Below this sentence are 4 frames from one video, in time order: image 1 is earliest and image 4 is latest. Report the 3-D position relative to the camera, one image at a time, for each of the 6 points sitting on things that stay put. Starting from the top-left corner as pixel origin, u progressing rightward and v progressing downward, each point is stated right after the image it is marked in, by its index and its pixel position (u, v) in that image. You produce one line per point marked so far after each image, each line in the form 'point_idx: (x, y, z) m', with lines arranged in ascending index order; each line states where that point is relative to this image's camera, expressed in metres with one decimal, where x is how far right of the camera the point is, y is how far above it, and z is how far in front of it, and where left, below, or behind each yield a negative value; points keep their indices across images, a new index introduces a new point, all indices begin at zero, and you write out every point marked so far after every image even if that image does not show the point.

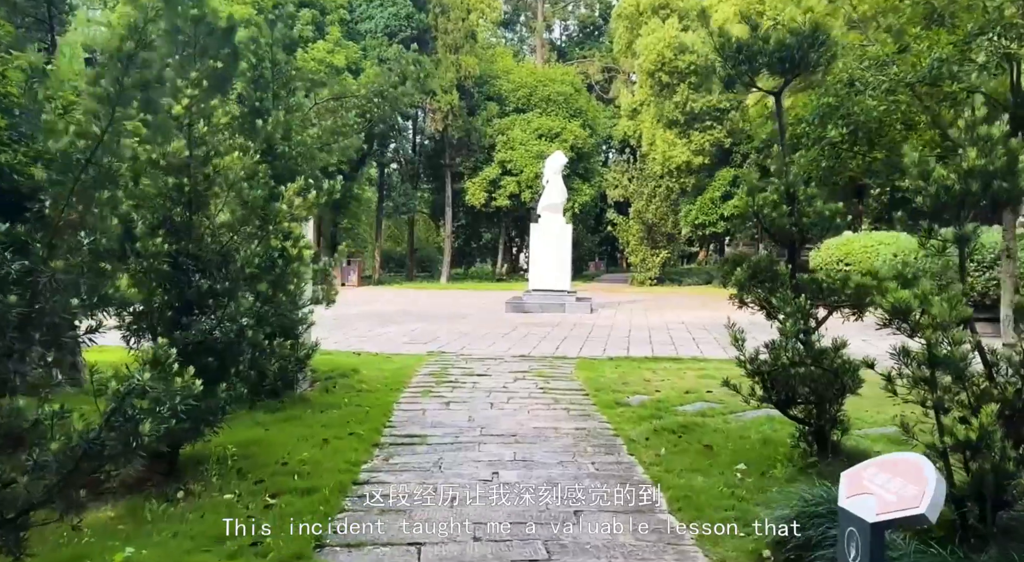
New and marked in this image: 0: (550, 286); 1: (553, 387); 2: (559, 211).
0: (+0.6, -0.1, +14.8) m
1: (+0.3, -0.8, +6.9) m
2: (+0.8, +1.2, +14.9) m
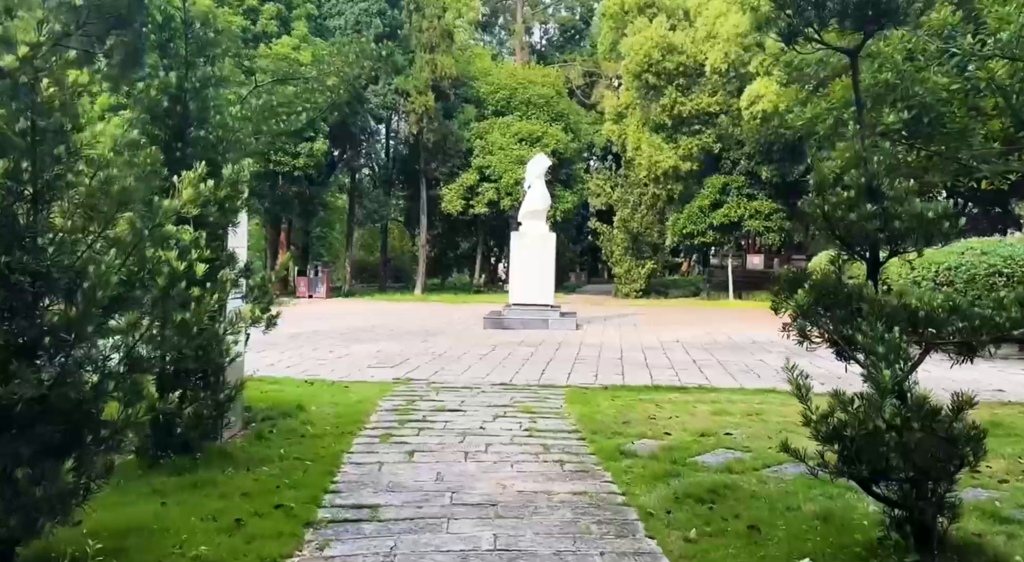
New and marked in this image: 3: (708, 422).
0: (+0.3, -0.3, +13.6) m
1: (+0.2, -0.9, +5.7) m
2: (+0.5, +1.0, +13.8) m
3: (+1.3, -0.9, +6.0) m
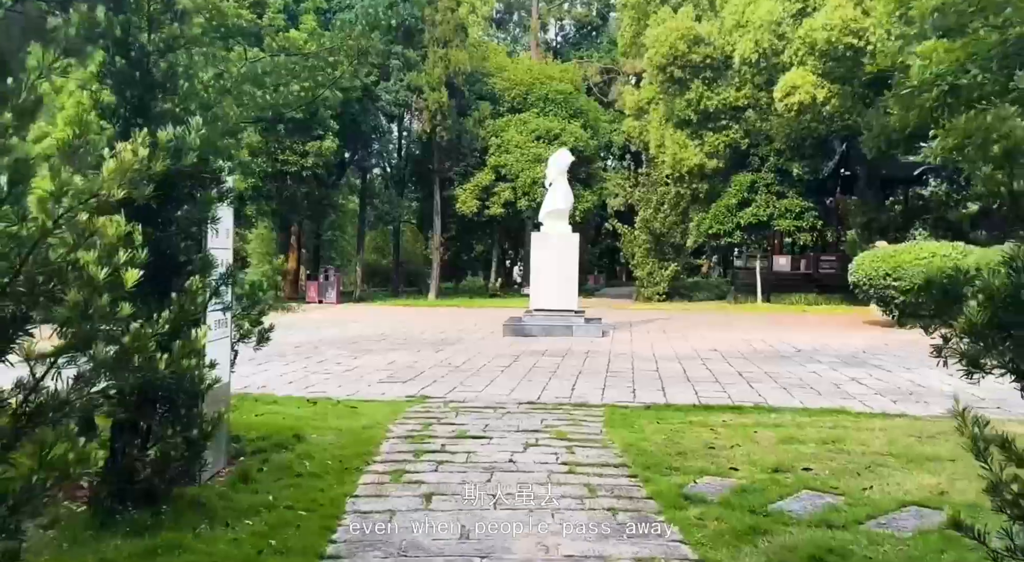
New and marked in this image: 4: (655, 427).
0: (+0.6, -0.3, +12.7) m
1: (+0.4, -1.0, +4.8) m
2: (+0.8, +0.9, +12.9) m
3: (+1.5, -1.0, +5.1) m
4: (+0.9, -1.0, +5.9) m
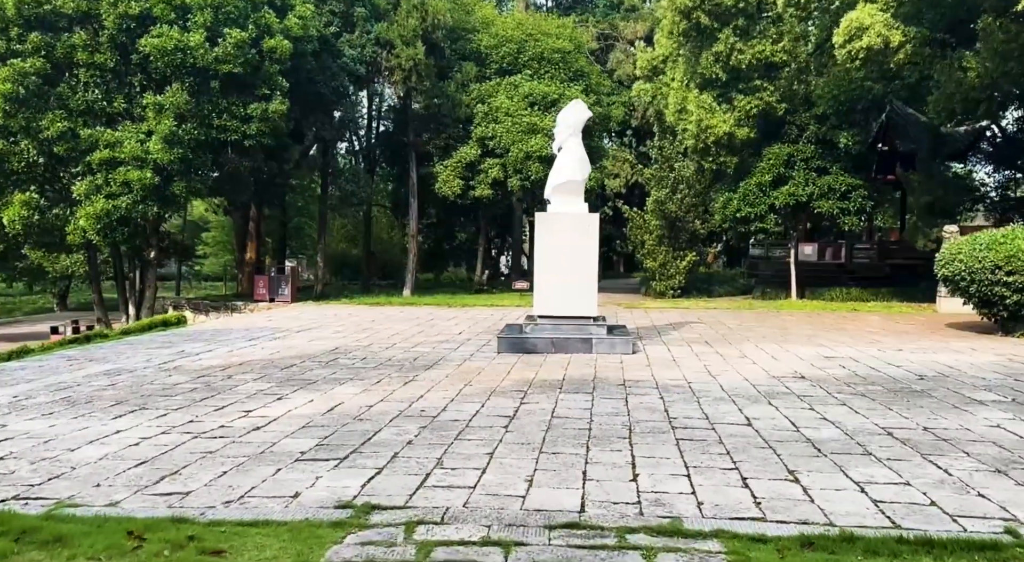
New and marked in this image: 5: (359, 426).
0: (+0.6, -0.3, +9.4) m
1: (+0.5, -1.0, +1.5) m
2: (+0.7, +1.0, +9.5) m
3: (+1.6, -1.0, +1.8) m
4: (+1.1, -1.0, +2.6) m
5: (-0.9, -0.9, +5.6) m
